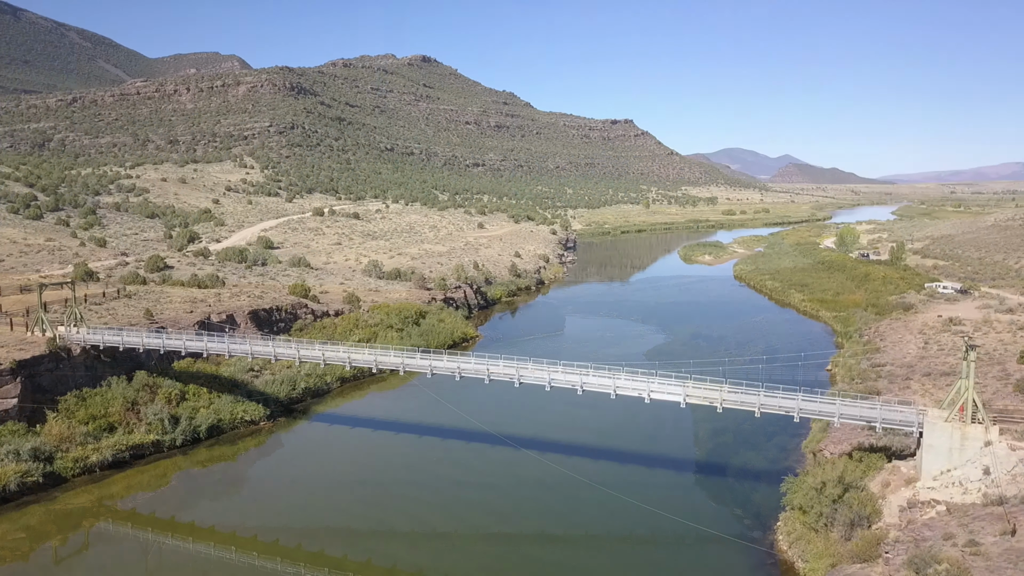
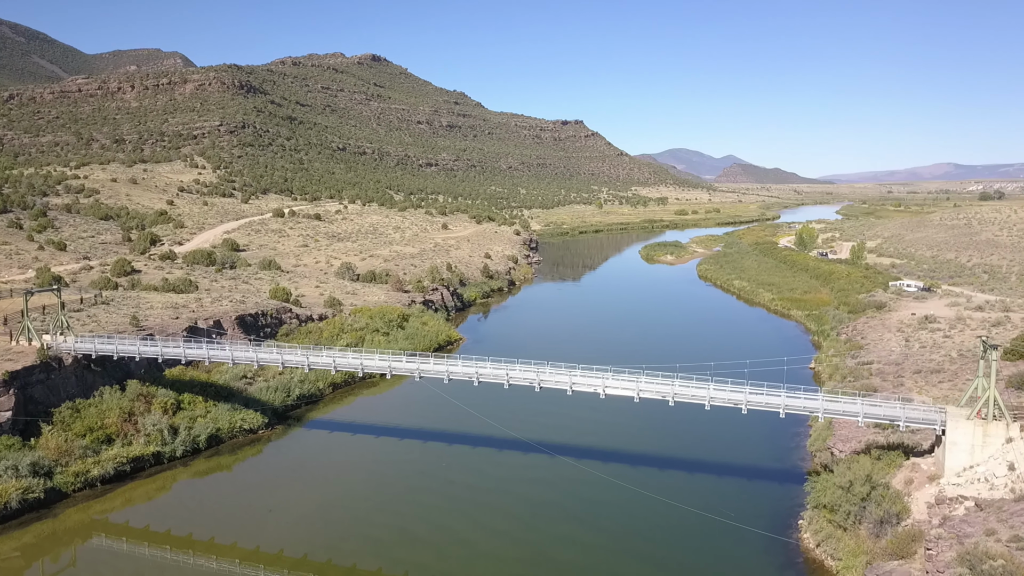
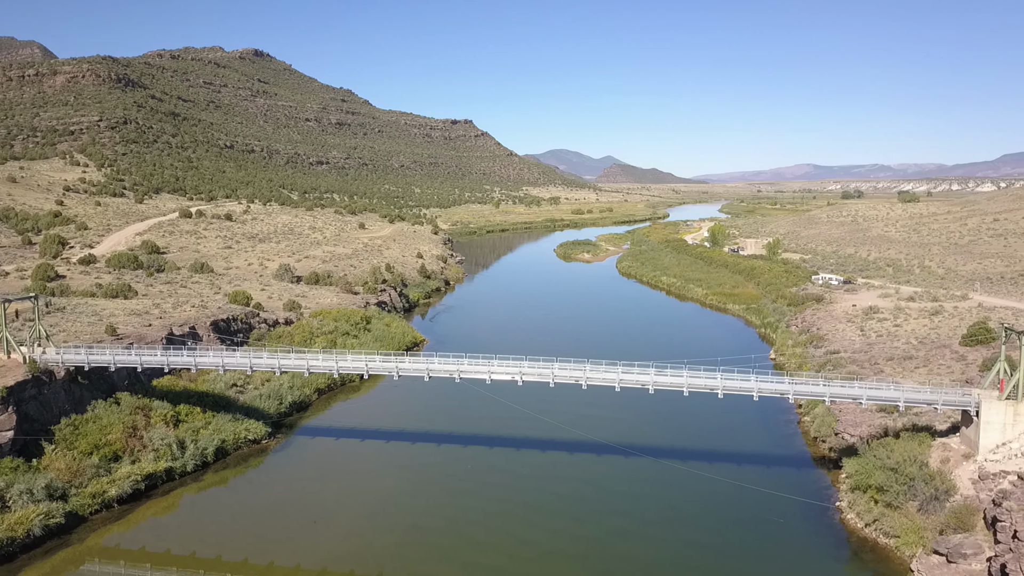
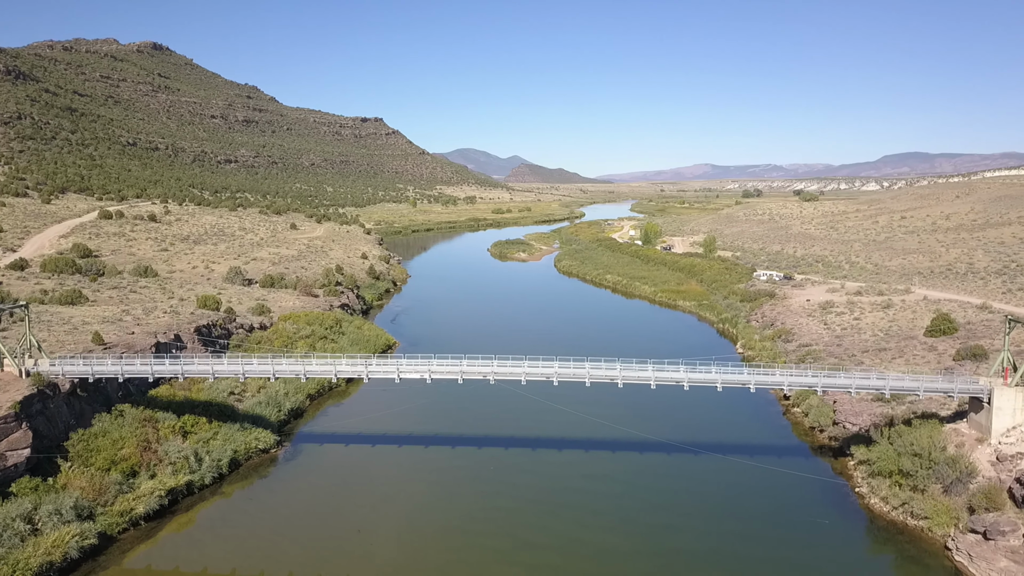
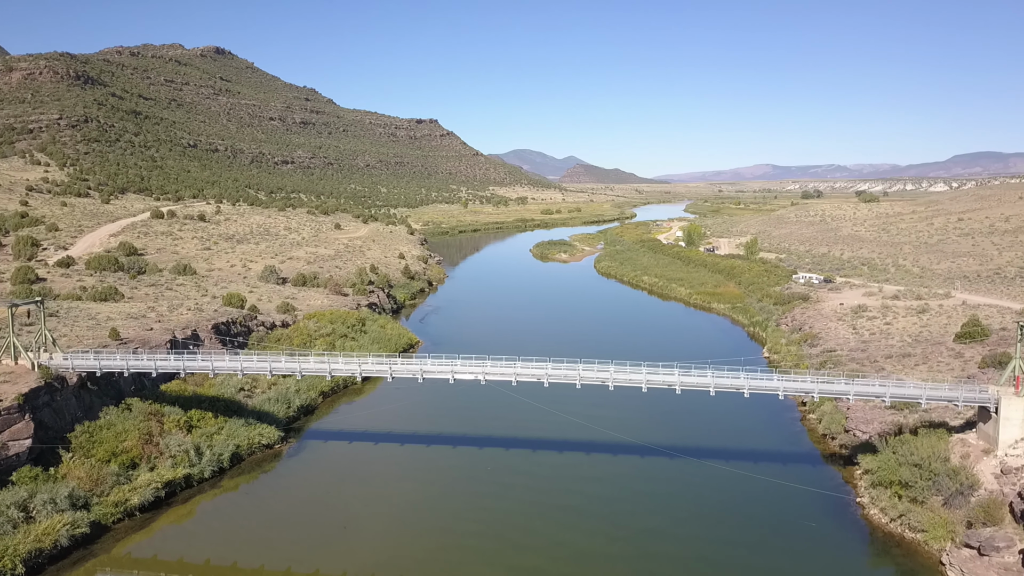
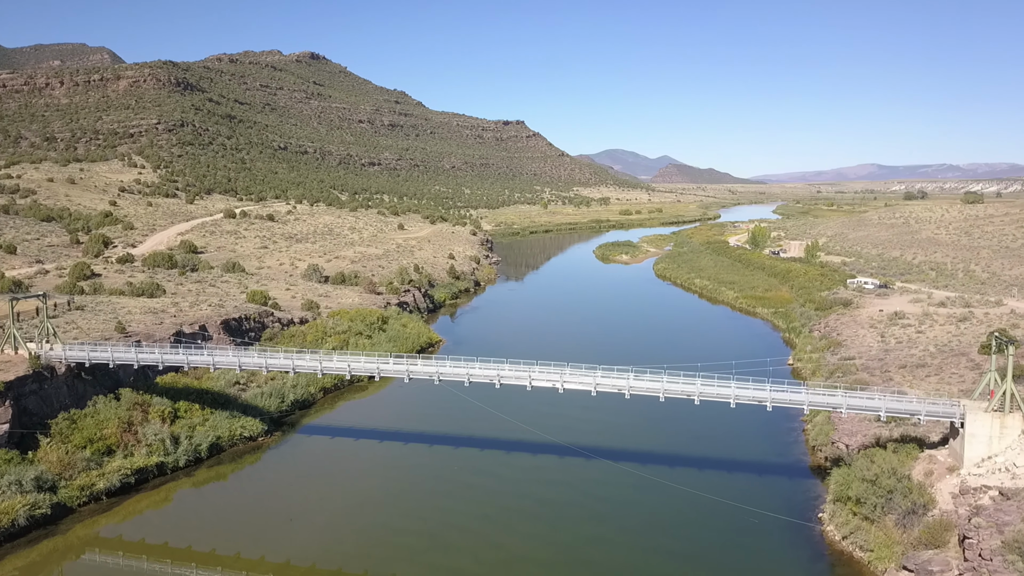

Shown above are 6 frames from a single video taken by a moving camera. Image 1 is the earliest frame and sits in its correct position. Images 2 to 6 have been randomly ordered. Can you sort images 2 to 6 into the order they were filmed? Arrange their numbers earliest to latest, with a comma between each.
2, 6, 3, 5, 4
